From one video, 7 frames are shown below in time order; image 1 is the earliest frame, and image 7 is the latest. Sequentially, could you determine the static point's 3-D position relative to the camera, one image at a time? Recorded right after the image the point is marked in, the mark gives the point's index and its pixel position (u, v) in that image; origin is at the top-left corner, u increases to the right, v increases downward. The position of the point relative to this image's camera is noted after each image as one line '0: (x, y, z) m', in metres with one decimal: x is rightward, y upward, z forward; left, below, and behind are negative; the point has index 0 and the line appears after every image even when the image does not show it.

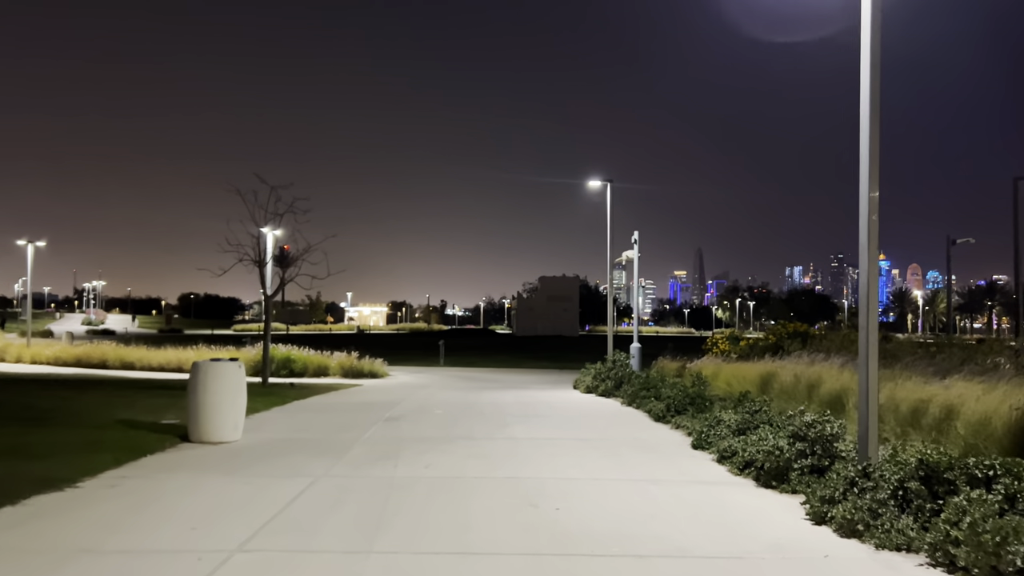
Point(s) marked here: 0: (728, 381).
0: (+4.9, -2.1, +18.3) m
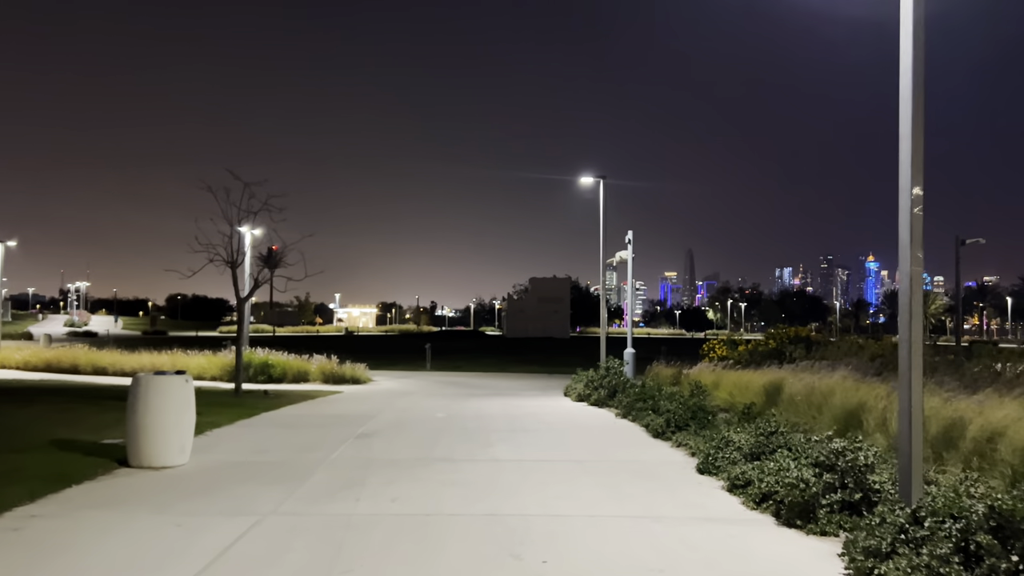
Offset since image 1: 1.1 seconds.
0: (+4.7, -2.2, +17.1) m
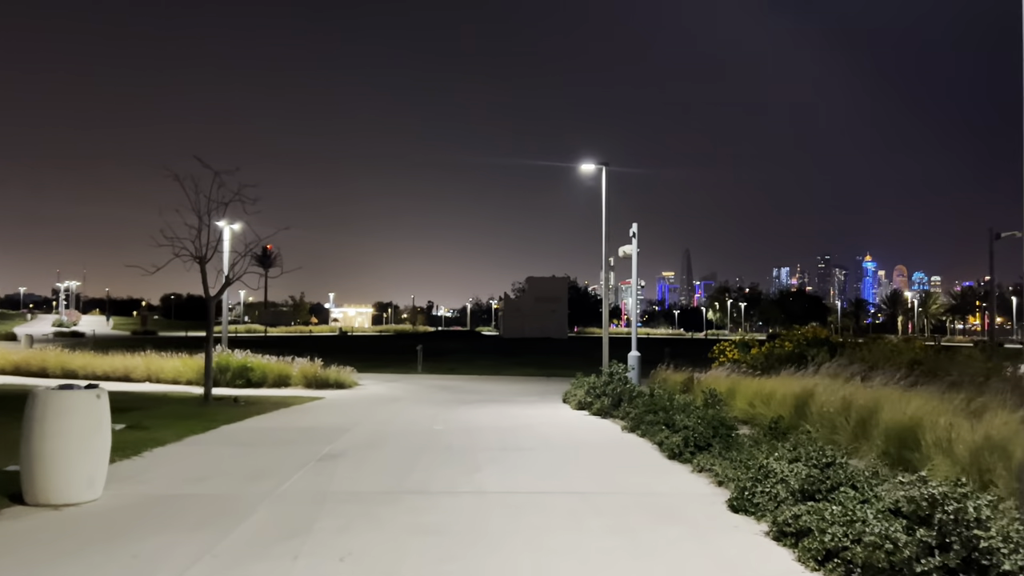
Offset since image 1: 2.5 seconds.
0: (+4.5, -2.1, +15.2) m
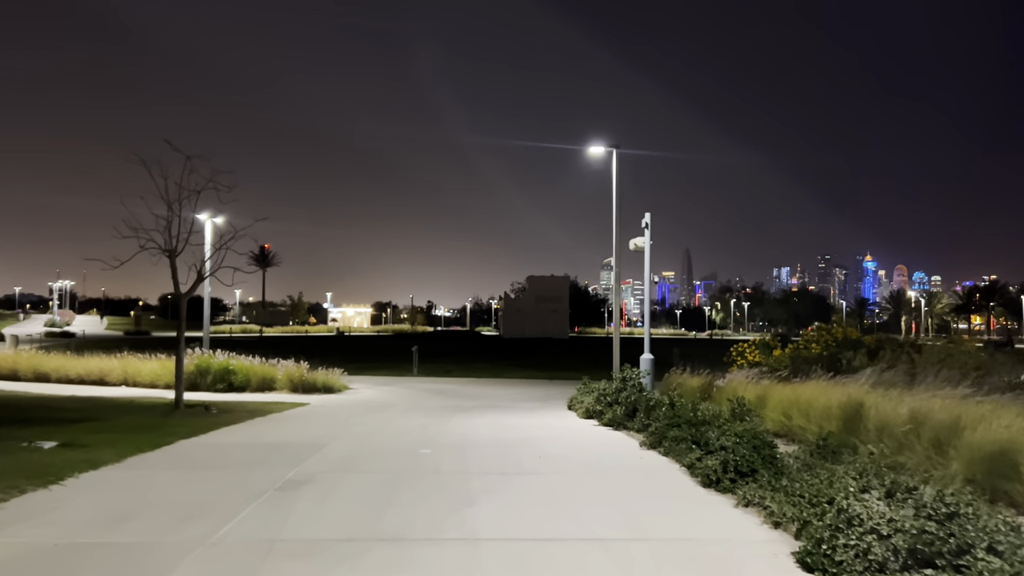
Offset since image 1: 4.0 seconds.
0: (+4.5, -2.0, +13.2) m
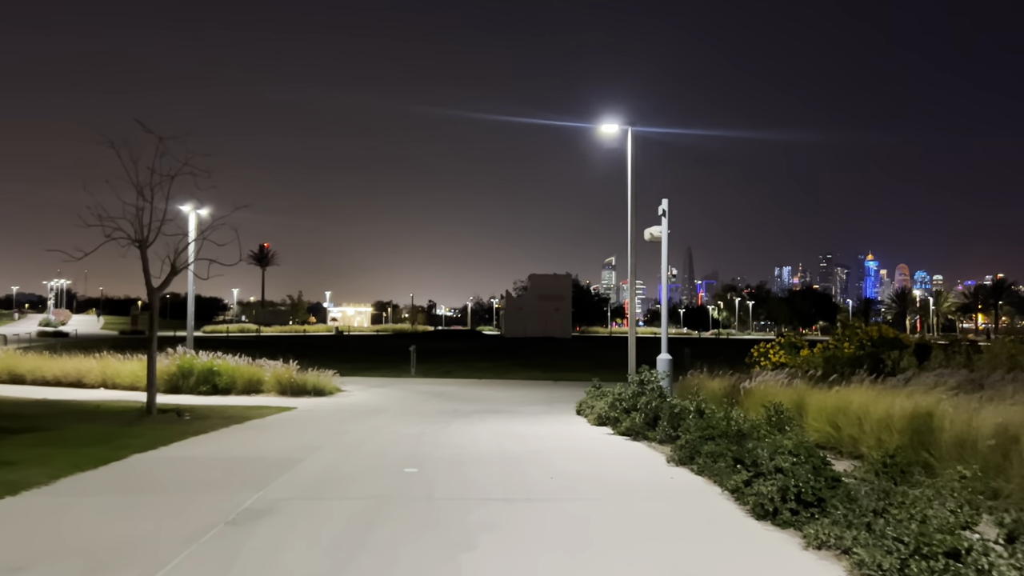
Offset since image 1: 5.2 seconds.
0: (+4.6, -1.9, +11.5) m
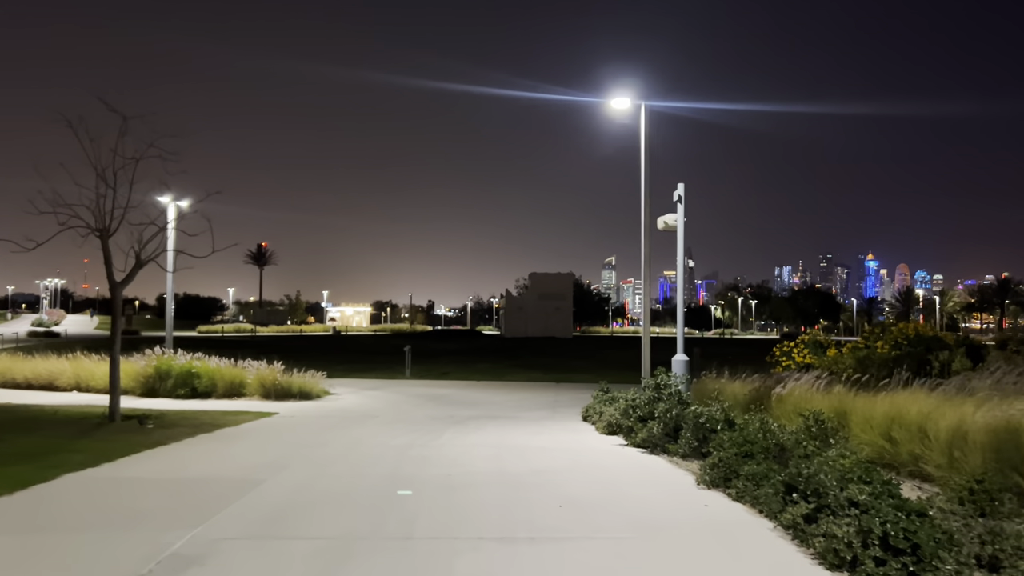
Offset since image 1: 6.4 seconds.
0: (+4.6, -1.8, +9.8) m
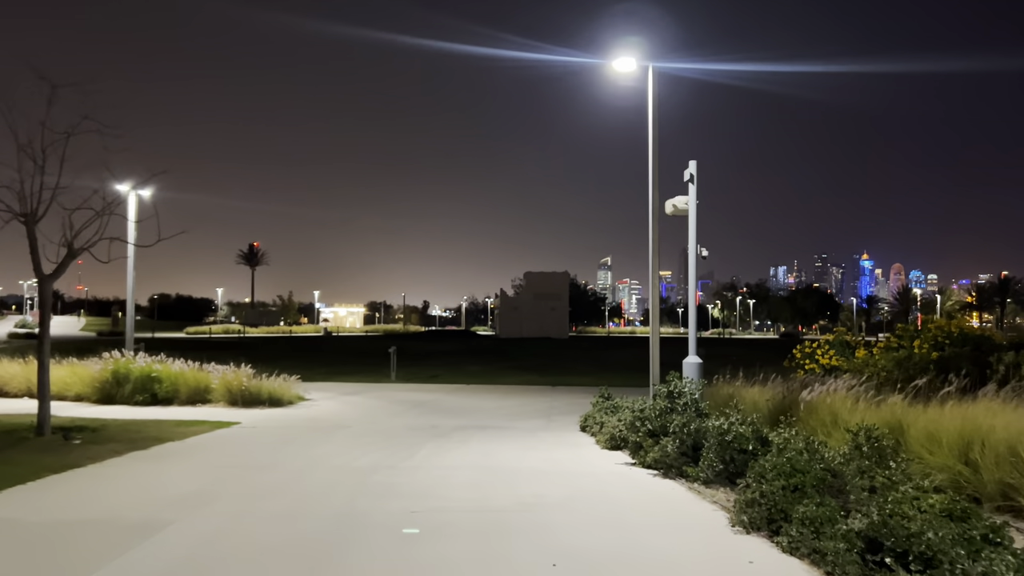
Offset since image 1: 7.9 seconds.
0: (+4.4, -1.6, +7.8) m
